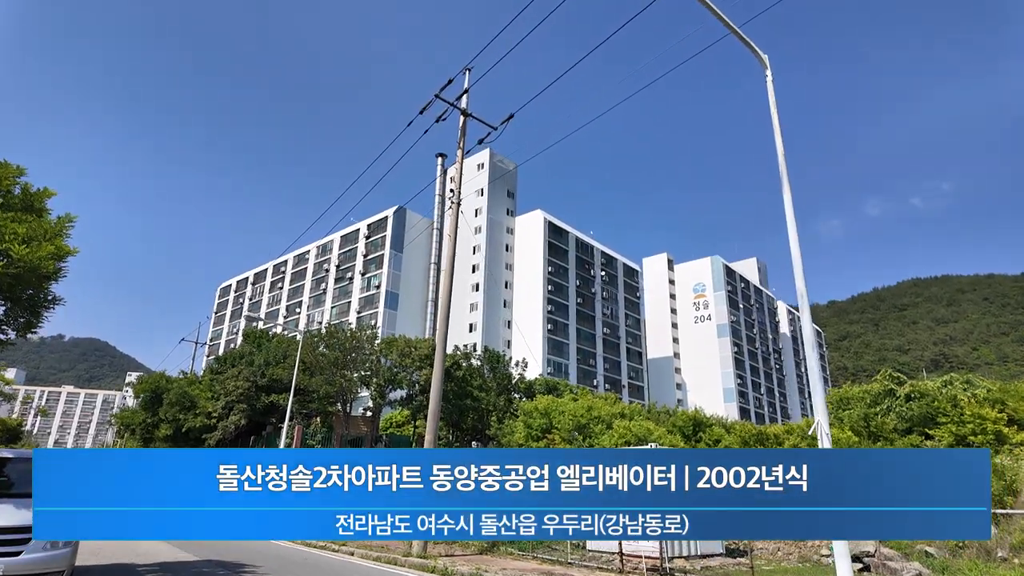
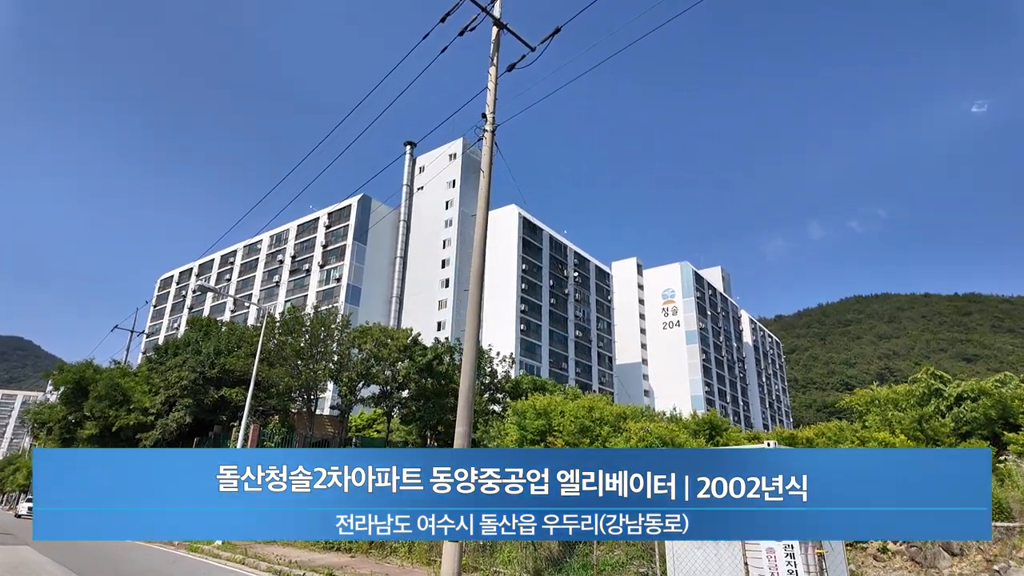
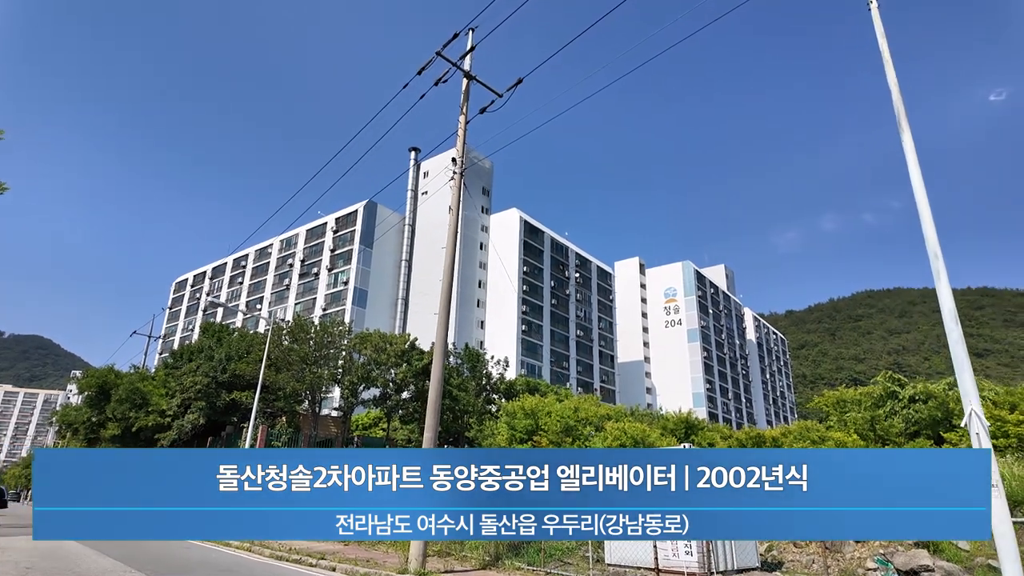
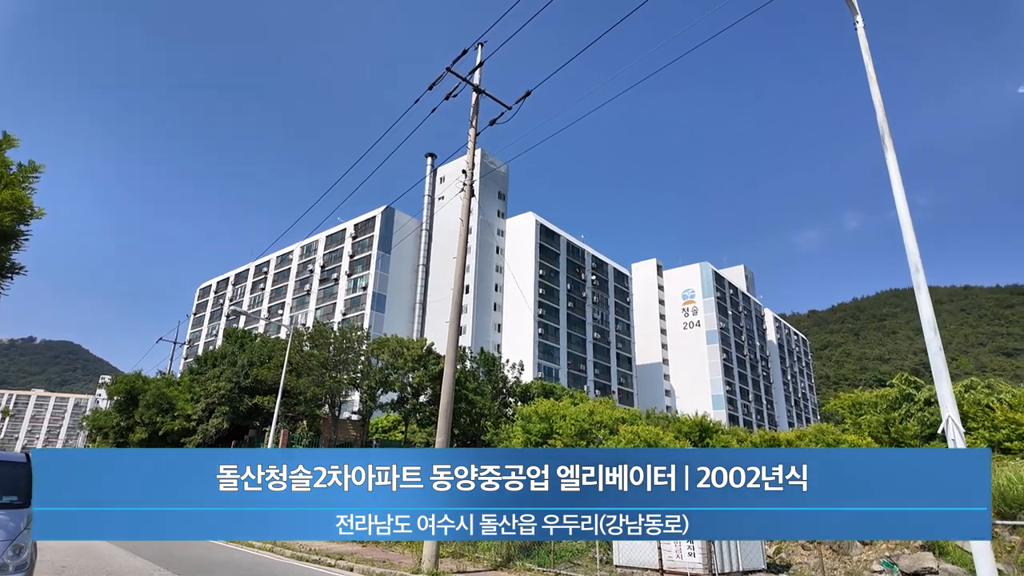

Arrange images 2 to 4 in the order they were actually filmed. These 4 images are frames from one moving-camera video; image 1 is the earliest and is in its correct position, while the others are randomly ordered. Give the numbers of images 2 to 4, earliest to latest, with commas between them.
4, 3, 2
